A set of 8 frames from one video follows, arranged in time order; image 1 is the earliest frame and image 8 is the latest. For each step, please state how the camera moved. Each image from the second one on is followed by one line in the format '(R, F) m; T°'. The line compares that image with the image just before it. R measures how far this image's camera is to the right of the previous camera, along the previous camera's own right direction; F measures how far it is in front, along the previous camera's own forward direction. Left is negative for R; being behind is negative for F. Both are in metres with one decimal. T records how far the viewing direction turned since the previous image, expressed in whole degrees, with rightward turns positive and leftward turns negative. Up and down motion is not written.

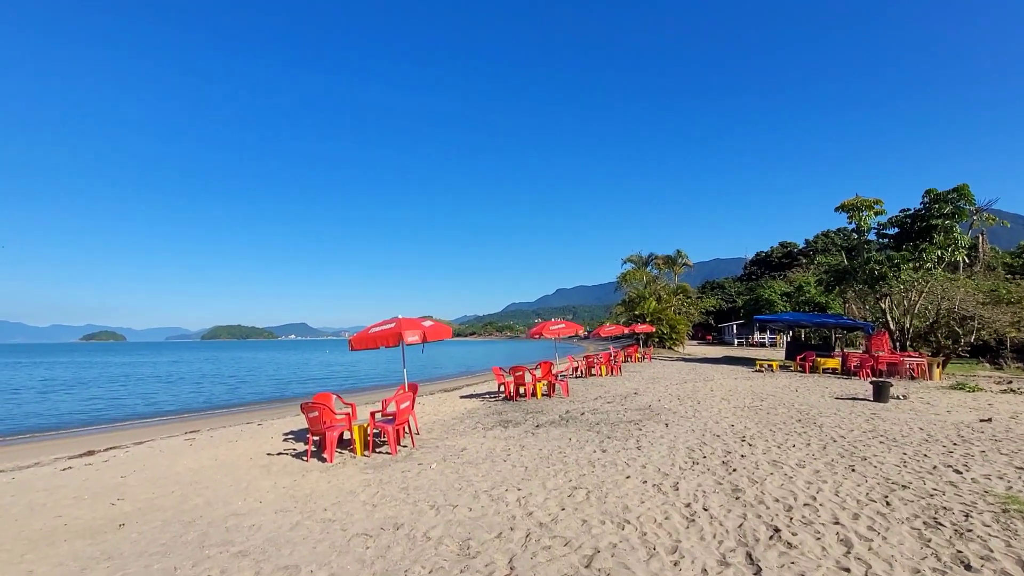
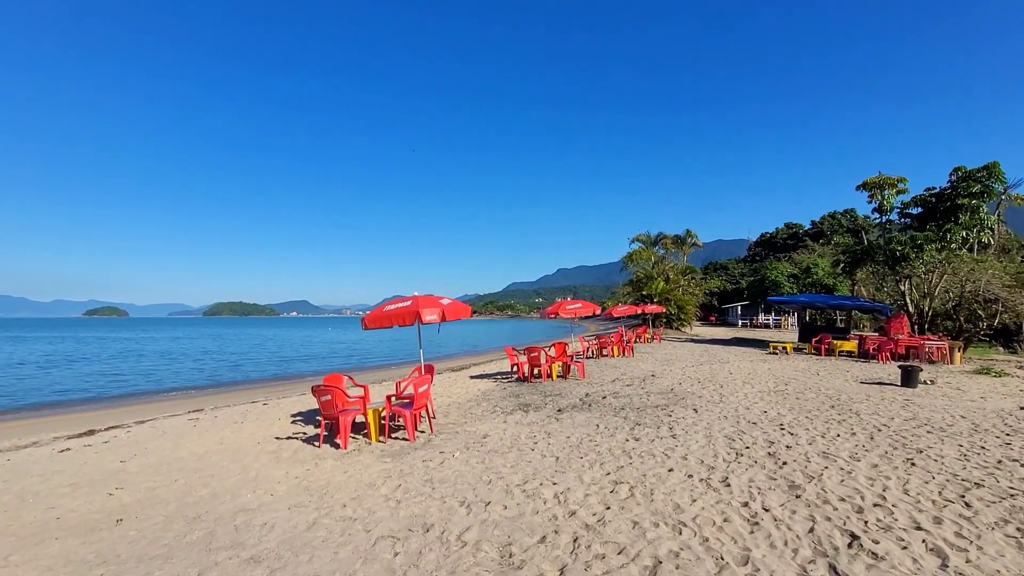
(-0.4, +0.6) m; 0°
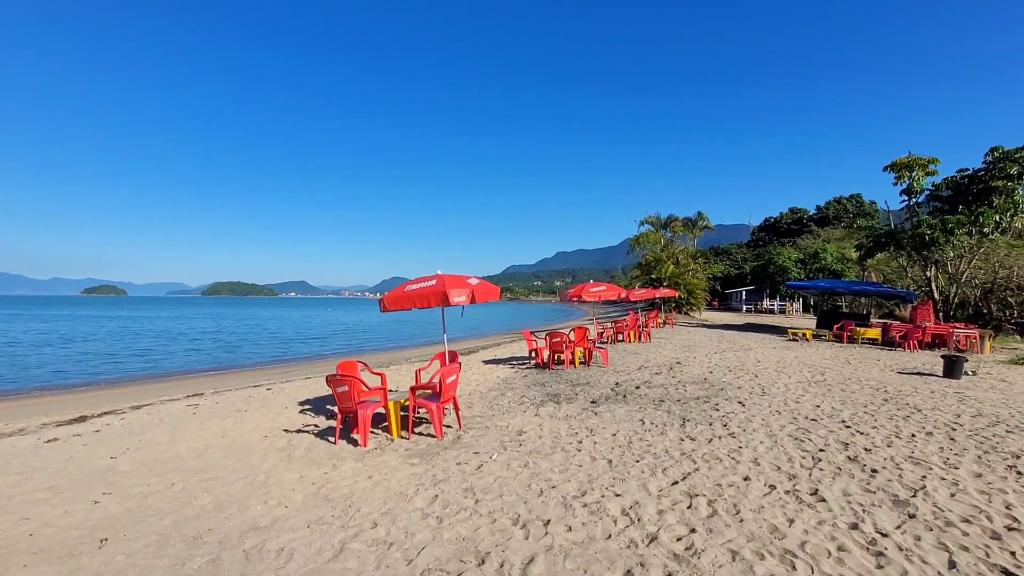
(-0.5, +0.8) m; 0°
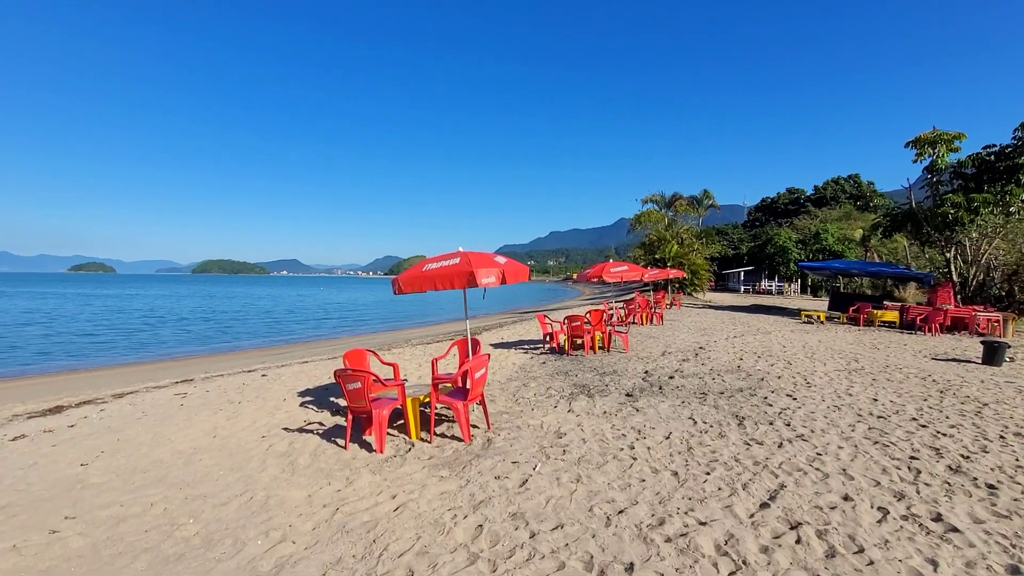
(-0.5, +0.9) m; +1°
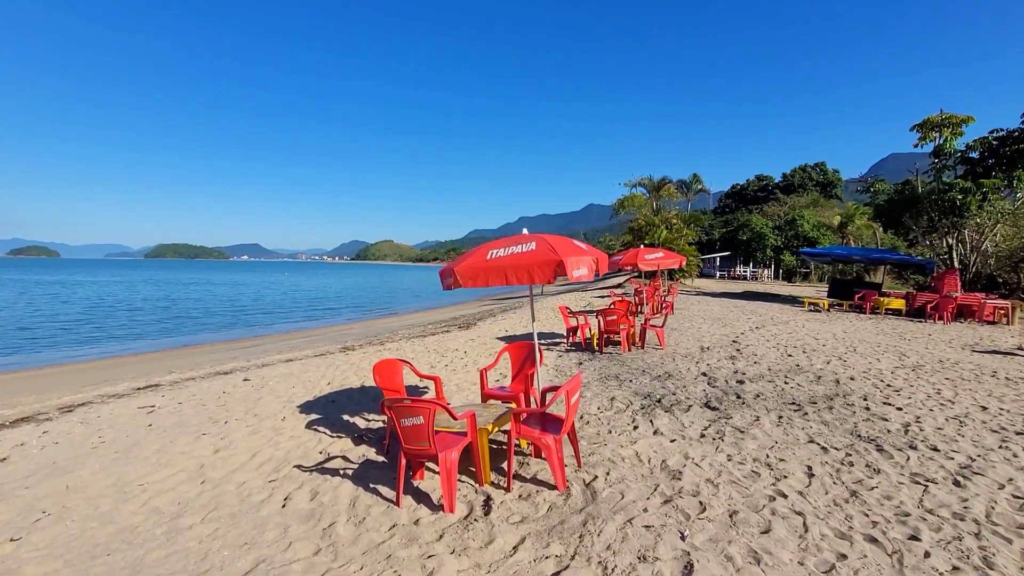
(-1.1, +1.3) m; +4°
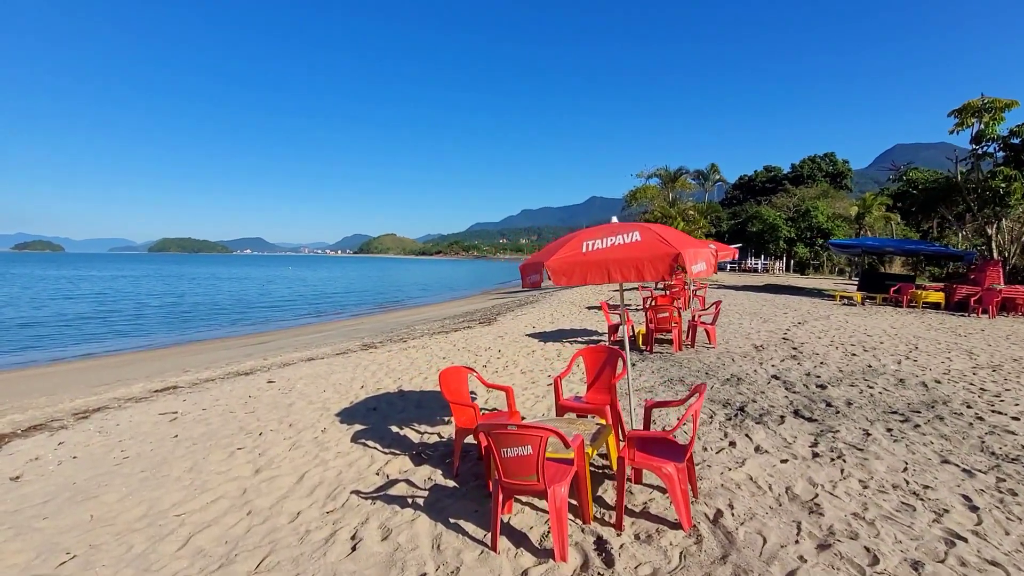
(-0.7, +0.6) m; 0°
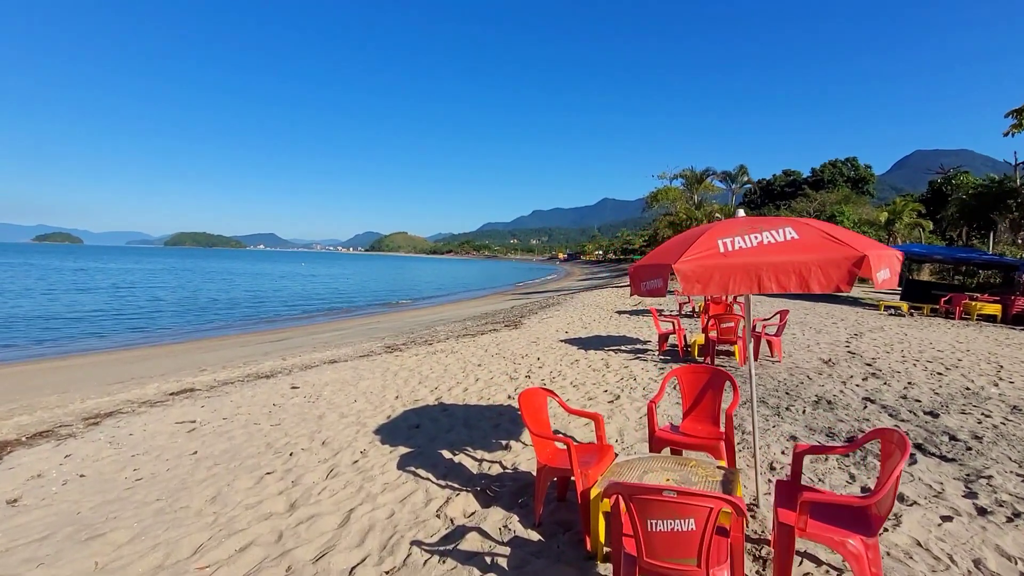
(-0.6, +0.7) m; -1°
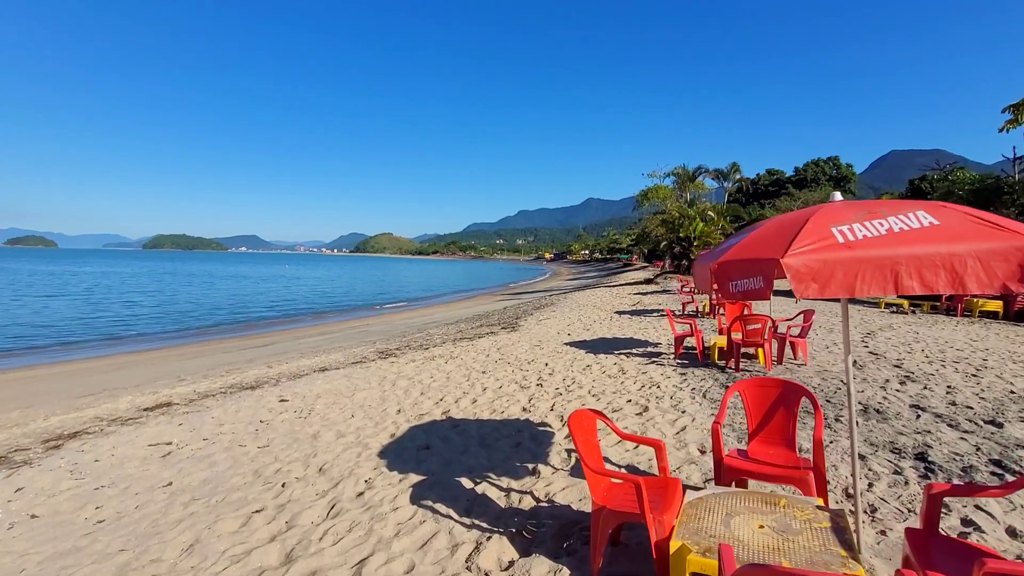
(-0.4, +0.6) m; +2°
